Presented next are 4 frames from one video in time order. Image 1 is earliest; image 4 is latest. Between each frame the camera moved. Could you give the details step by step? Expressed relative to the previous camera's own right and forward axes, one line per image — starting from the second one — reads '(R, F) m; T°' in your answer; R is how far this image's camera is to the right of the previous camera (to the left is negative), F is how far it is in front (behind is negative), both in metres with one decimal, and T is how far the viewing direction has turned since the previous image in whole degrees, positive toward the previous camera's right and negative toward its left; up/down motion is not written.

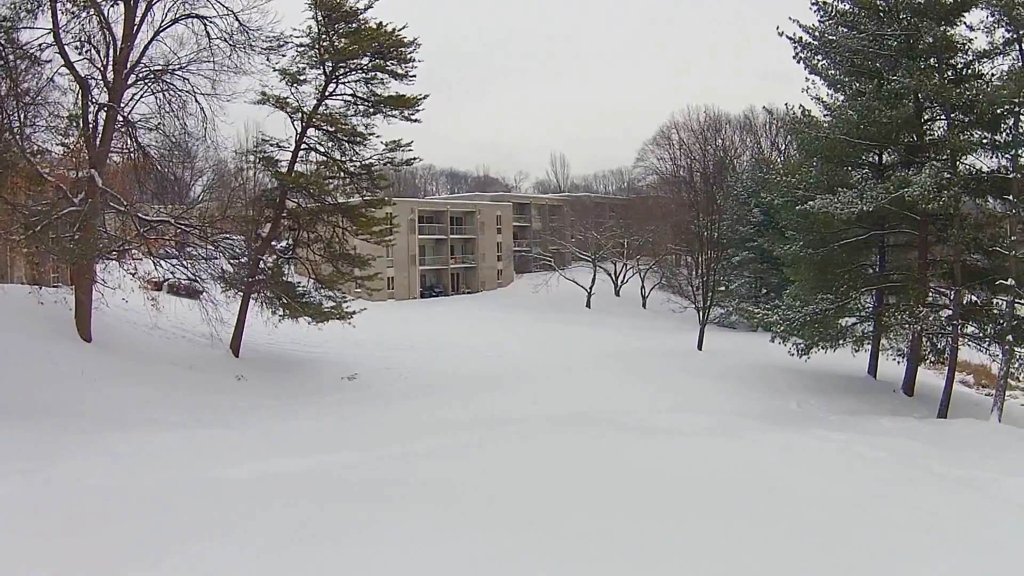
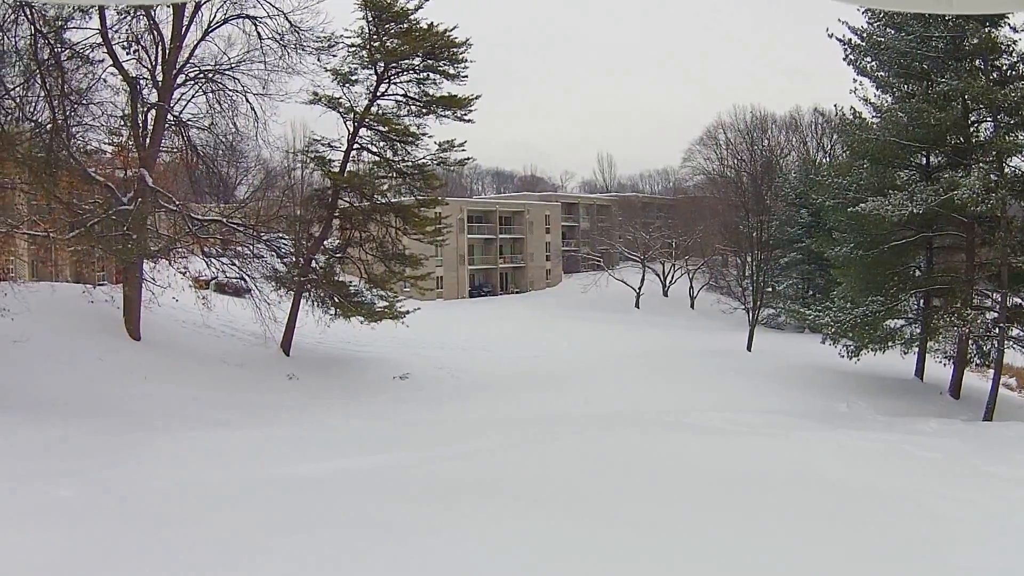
(0.0, -0.4) m; -4°
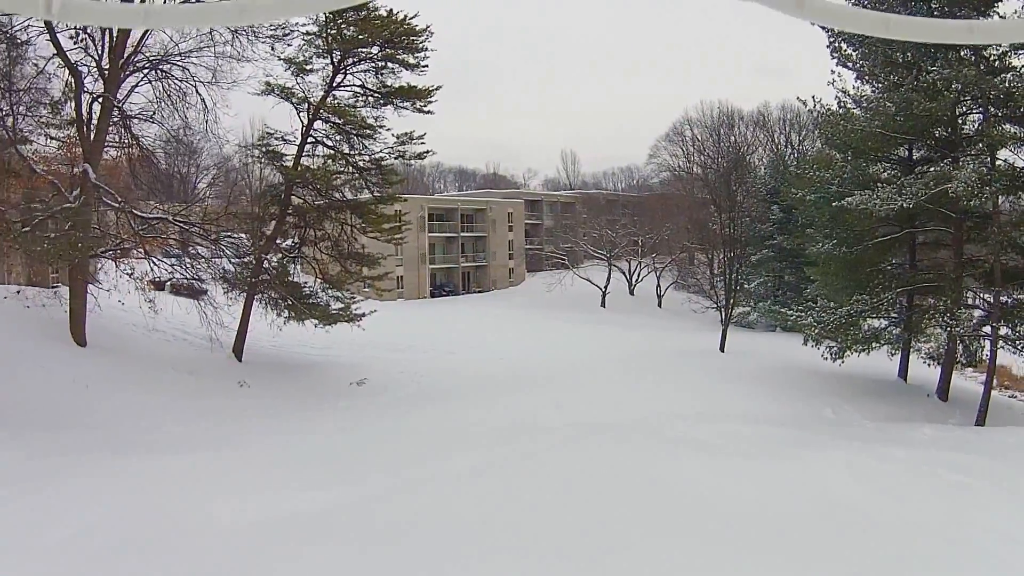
(-0.1, +0.8) m; +3°
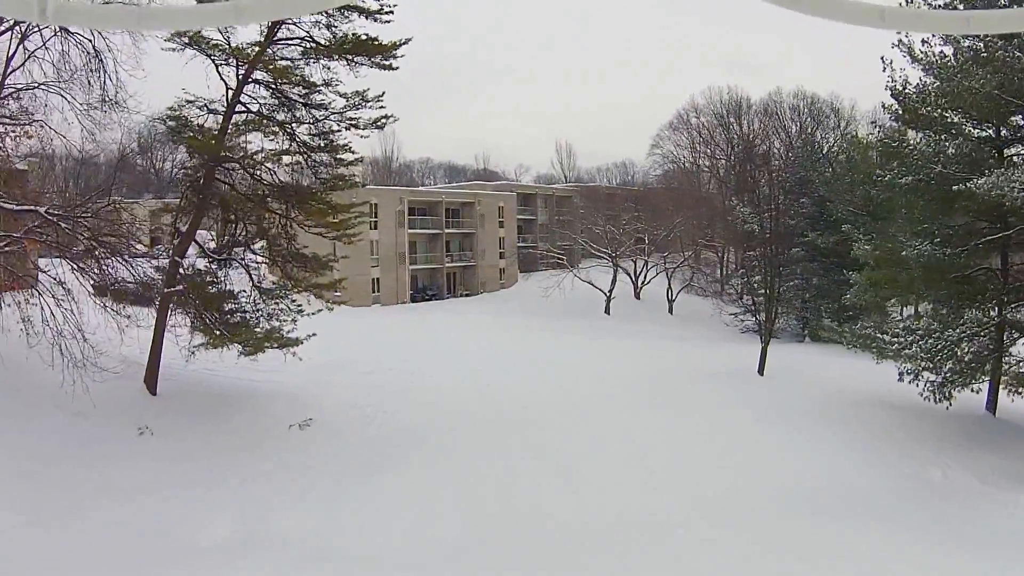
(0.0, +2.7) m; +1°
